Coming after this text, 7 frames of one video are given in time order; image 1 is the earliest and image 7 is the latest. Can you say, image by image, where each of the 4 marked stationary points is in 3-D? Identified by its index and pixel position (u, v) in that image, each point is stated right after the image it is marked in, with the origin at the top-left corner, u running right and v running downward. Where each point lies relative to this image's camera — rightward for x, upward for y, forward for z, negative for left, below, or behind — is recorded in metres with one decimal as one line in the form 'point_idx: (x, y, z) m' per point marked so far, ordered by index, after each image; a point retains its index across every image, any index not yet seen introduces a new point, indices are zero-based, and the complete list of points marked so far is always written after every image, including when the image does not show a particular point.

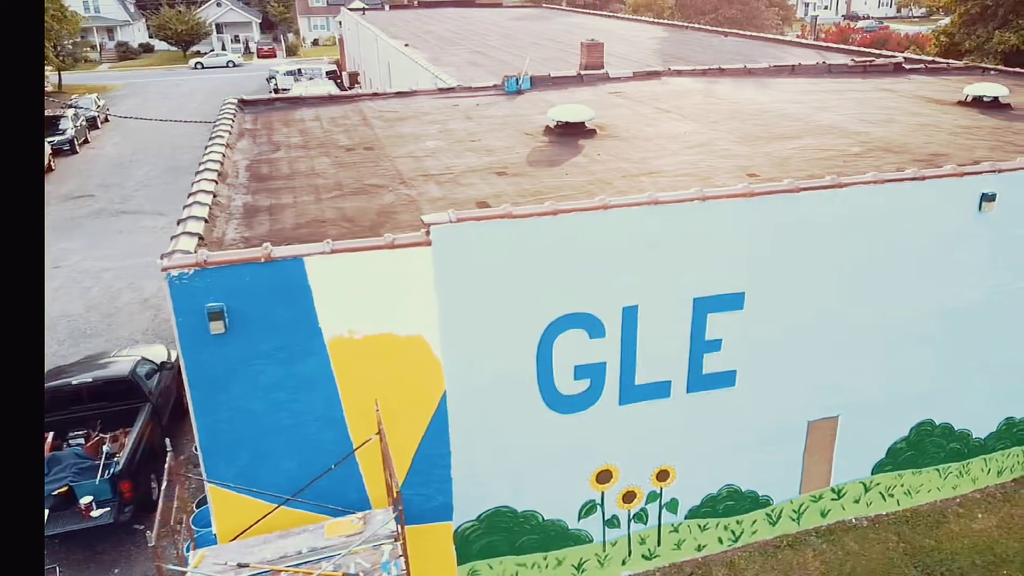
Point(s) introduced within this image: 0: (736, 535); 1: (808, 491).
0: (+2.3, -2.5, +9.2) m
1: (+3.0, -2.1, +9.3) m
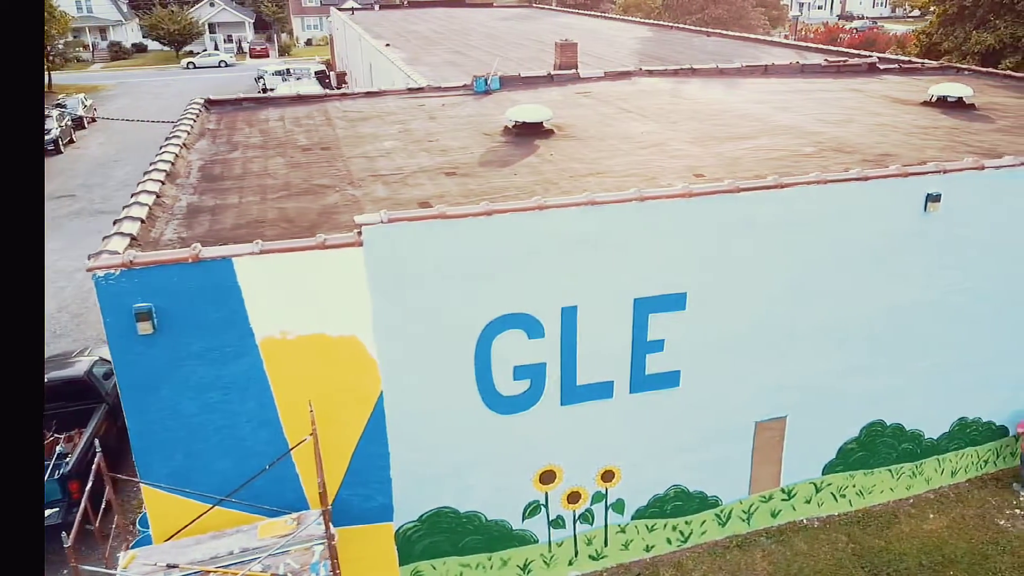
0: (+1.8, -2.5, +9.2) m
1: (+2.5, -2.1, +9.3) m
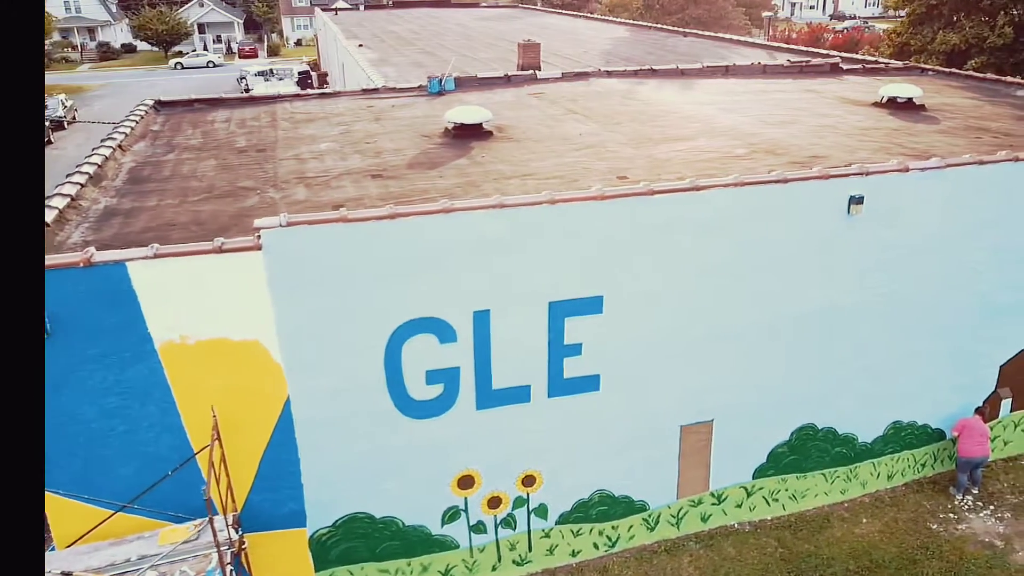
0: (+1.0, -2.5, +9.1) m
1: (+1.8, -2.1, +9.3) m
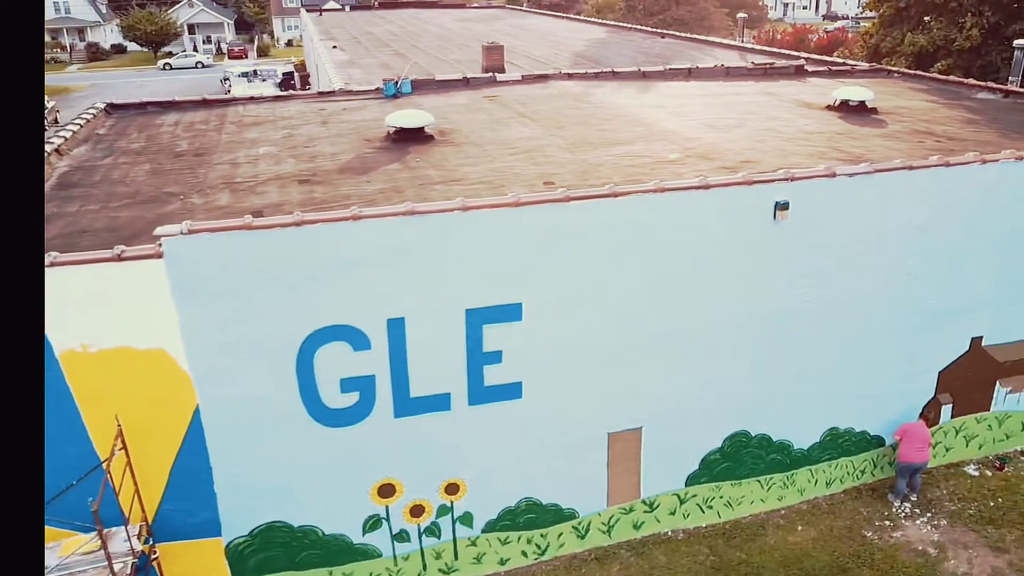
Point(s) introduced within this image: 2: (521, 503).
0: (+0.3, -2.6, +9.0) m
1: (+1.1, -2.2, +9.2) m
2: (+0.1, -2.1, +8.8) m
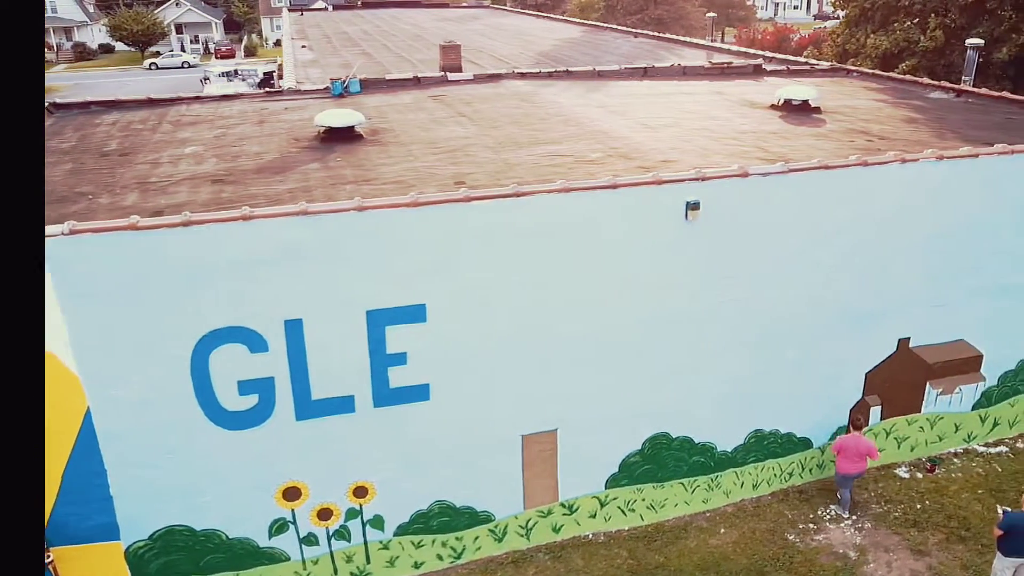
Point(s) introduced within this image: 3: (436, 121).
0: (-0.5, -2.6, +9.0) m
1: (+0.2, -2.2, +9.1) m
2: (-0.7, -2.1, +8.7) m
3: (-1.0, +2.2, +12.0) m
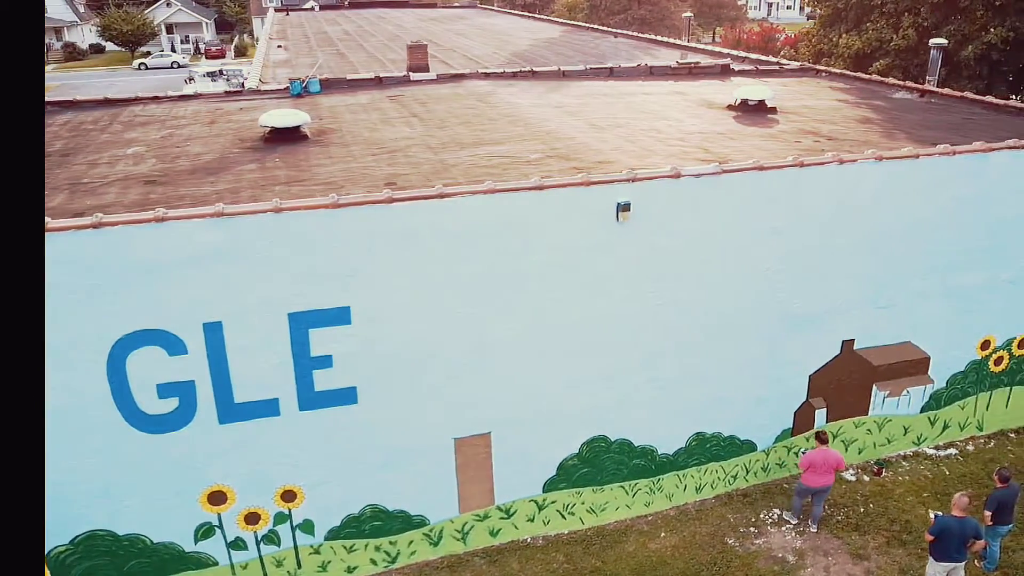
0: (-1.2, -2.6, +8.9) m
1: (-0.4, -2.2, +9.0) m
2: (-1.4, -2.1, +8.6) m
3: (-1.6, +2.2, +11.9) m
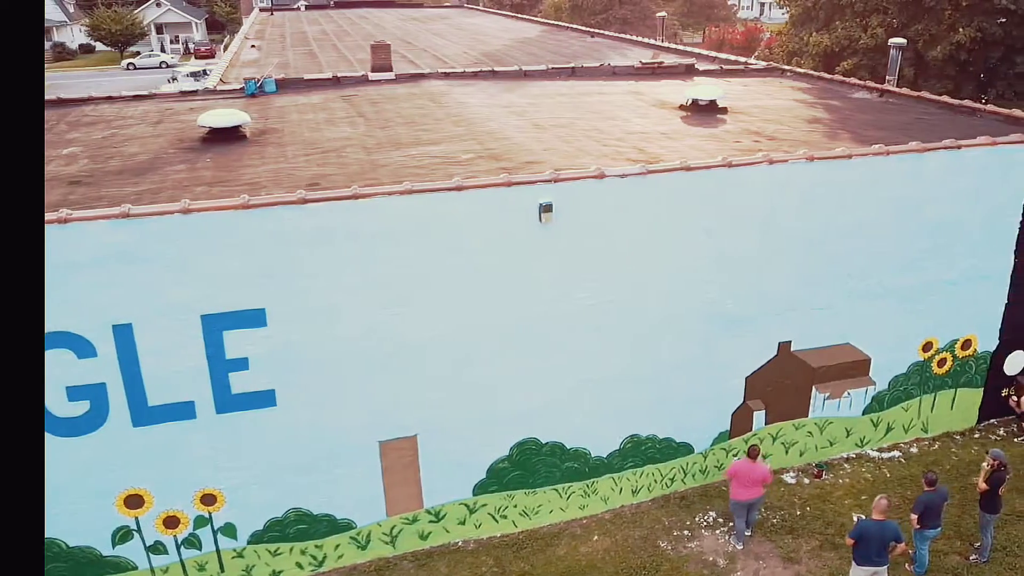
0: (-1.9, -2.6, +8.8) m
1: (-1.1, -2.2, +8.9) m
2: (-2.1, -2.1, +8.5) m
3: (-2.3, +2.2, +11.8) m
